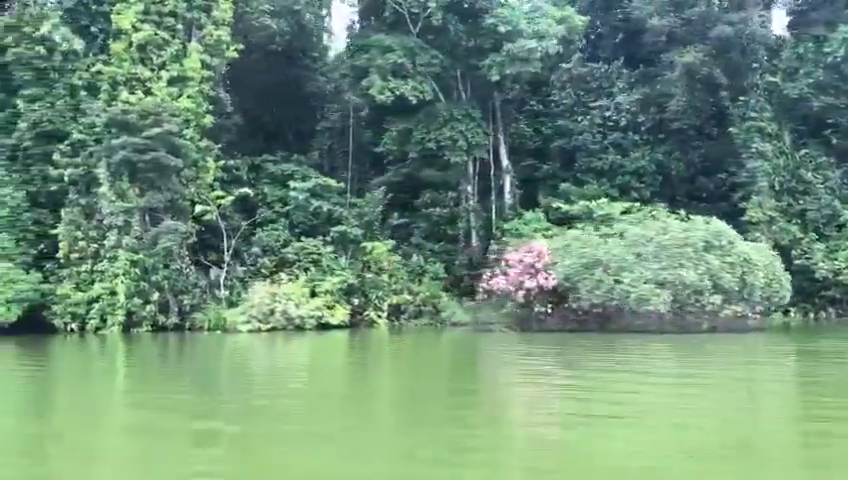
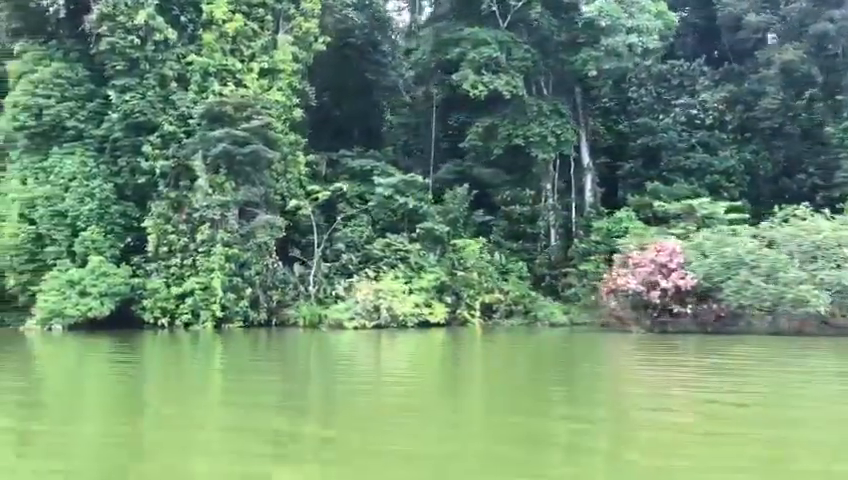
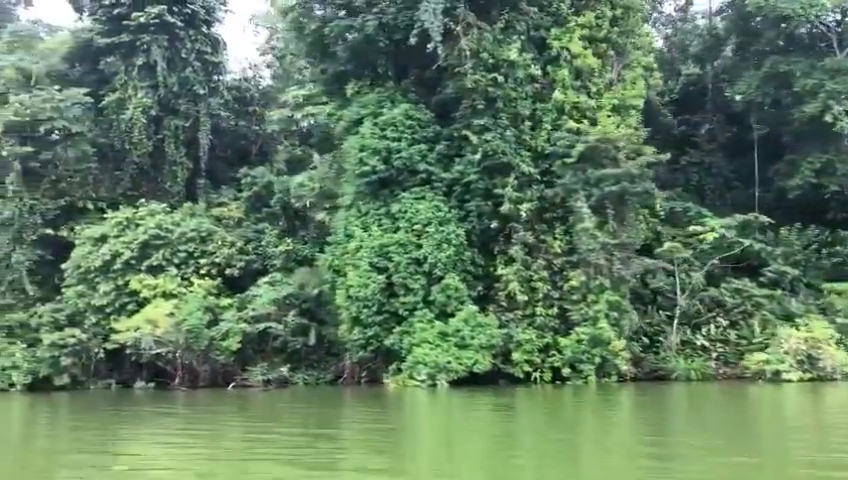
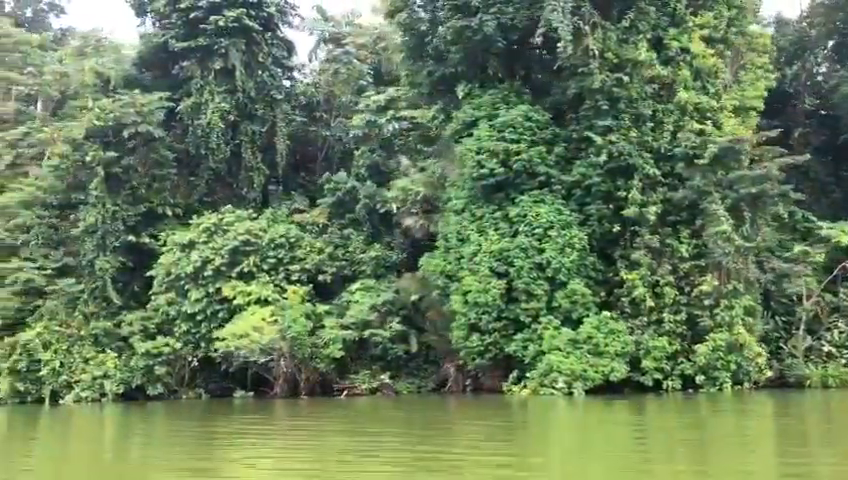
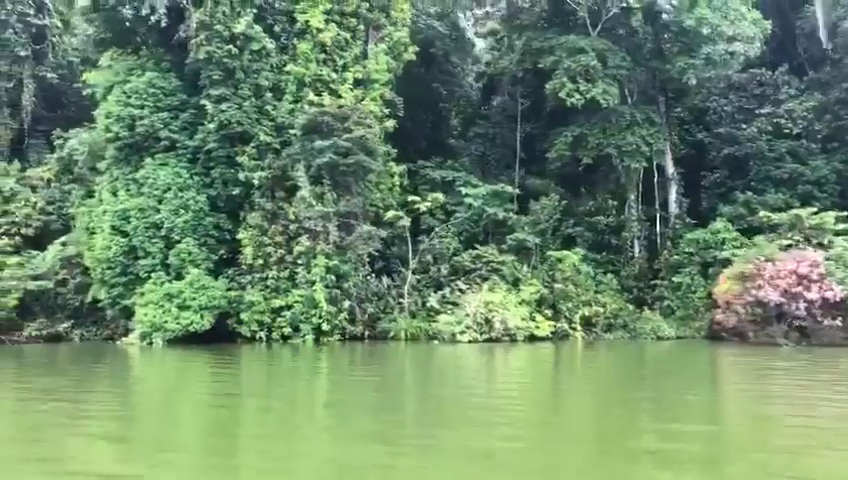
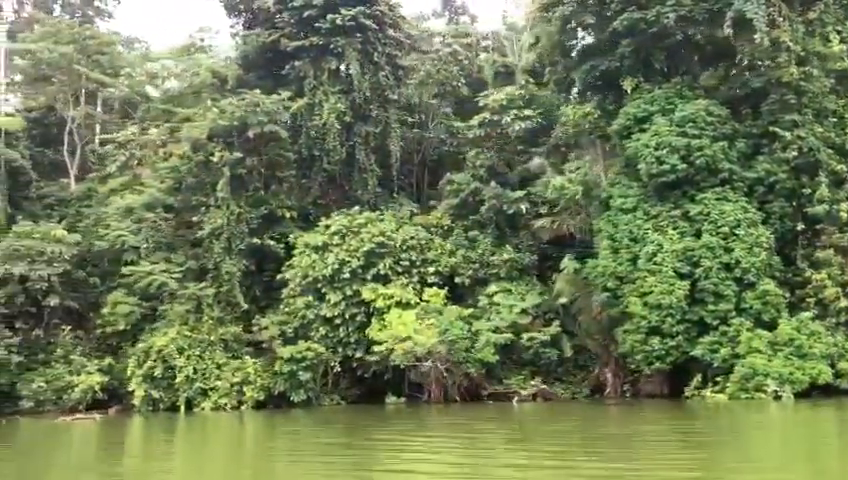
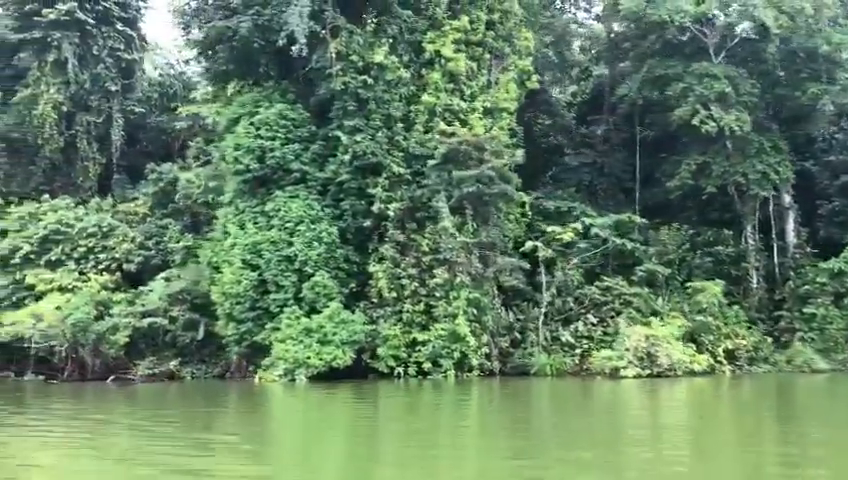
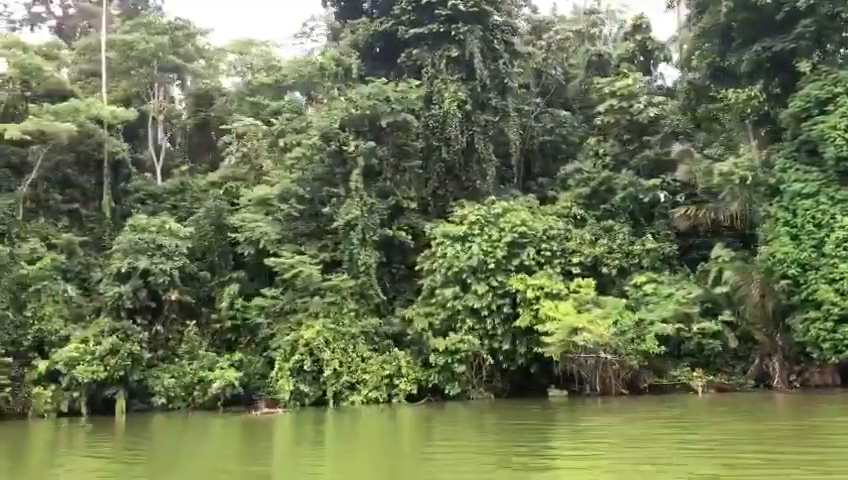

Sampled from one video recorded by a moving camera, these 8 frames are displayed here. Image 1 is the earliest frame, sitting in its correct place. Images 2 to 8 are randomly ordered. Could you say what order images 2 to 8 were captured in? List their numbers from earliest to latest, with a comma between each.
2, 5, 7, 3, 4, 6, 8
